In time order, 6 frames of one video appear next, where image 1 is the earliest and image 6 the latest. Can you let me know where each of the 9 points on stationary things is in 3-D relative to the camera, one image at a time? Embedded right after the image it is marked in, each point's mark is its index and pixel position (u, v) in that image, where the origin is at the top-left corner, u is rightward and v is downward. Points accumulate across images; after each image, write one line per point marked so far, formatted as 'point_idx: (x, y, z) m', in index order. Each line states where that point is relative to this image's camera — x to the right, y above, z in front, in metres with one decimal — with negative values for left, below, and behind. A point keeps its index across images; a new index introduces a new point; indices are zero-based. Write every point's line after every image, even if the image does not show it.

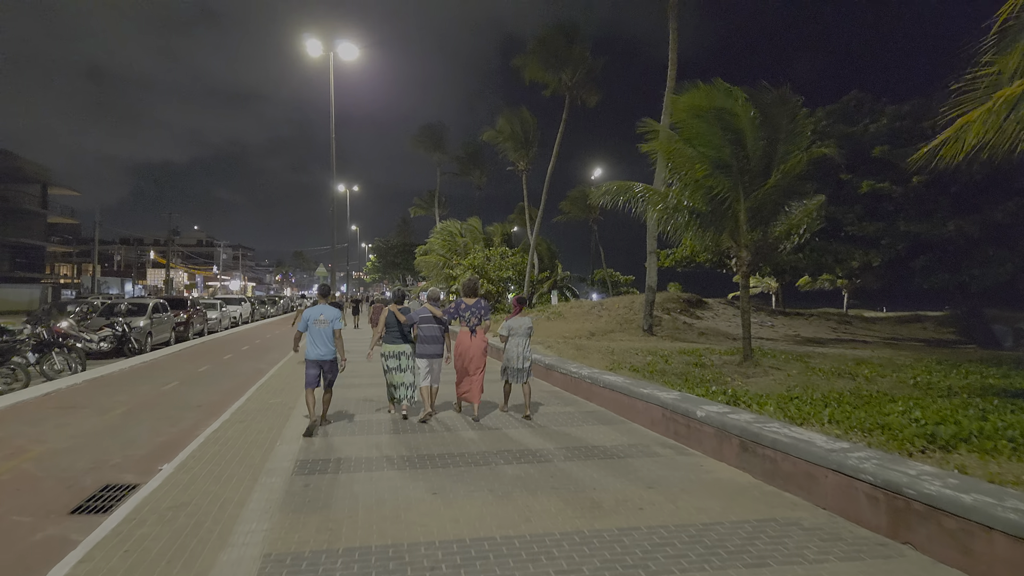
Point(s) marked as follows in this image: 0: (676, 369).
0: (+3.1, -1.5, +12.2) m
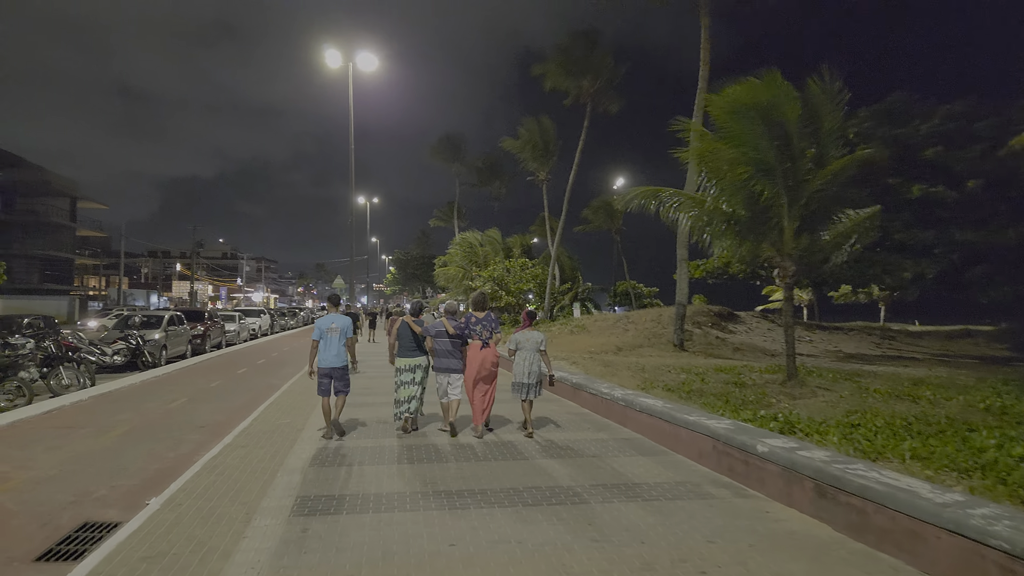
0: (+3.5, -1.7, +11.4) m
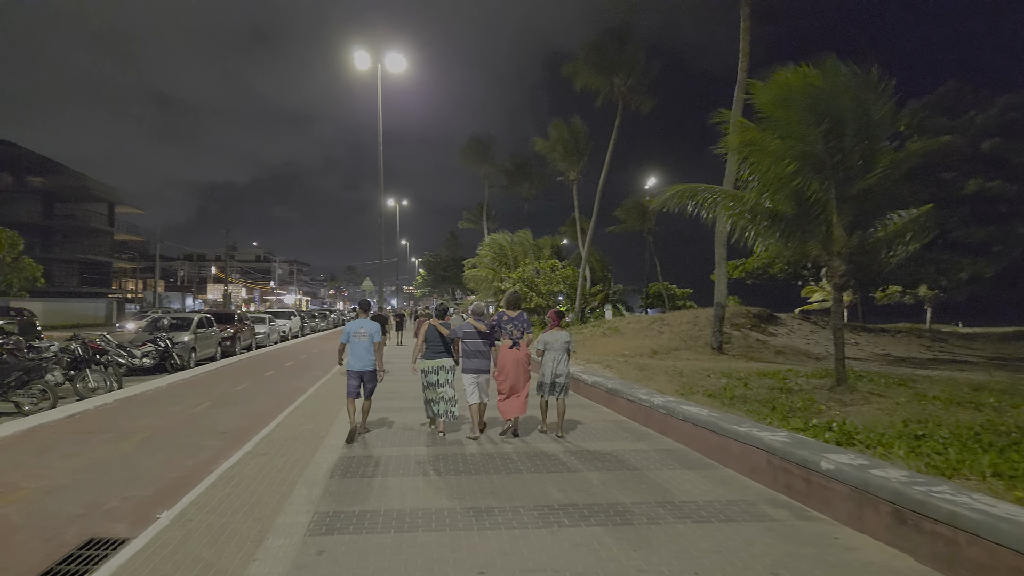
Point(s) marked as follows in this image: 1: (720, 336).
0: (+4.1, -1.7, +10.7) m
1: (+5.0, -1.2, +15.8) m
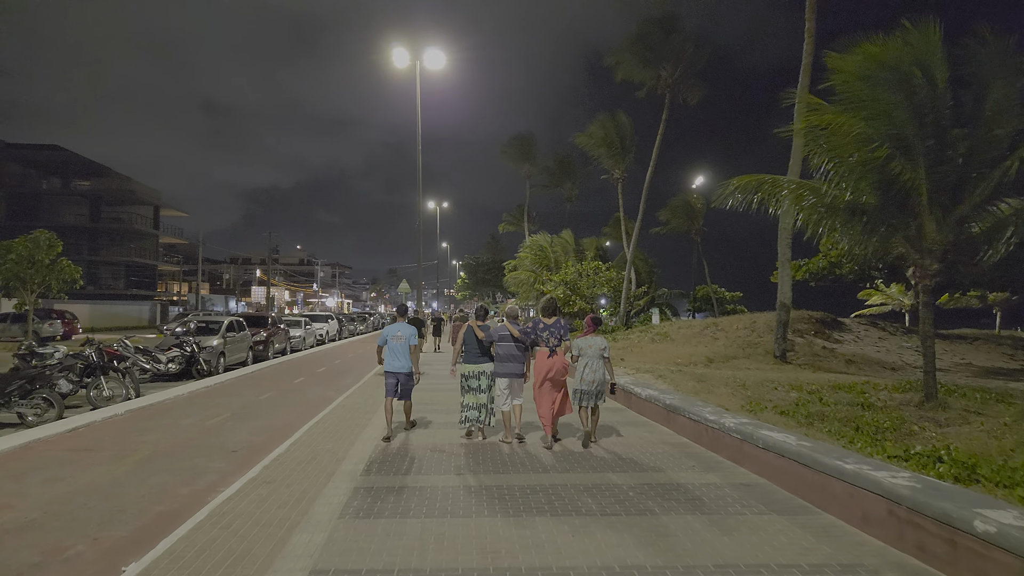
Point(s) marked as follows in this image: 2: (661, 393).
0: (+4.7, -1.8, +9.4) m
1: (+6.0, -1.2, +14.4) m
2: (+2.0, -1.4, +8.9) m
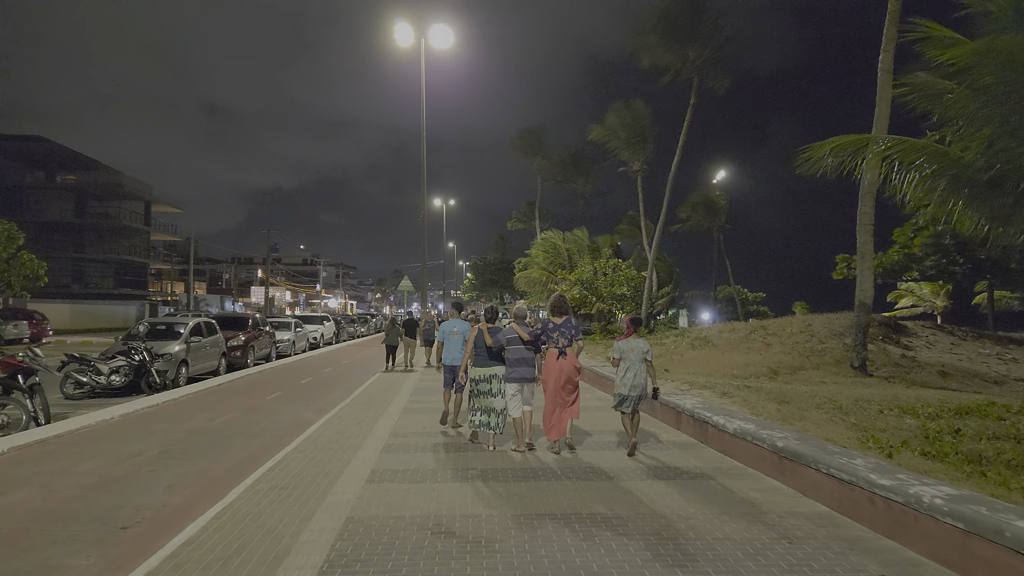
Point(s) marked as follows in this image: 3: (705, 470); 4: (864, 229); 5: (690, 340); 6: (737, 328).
0: (+5.0, -1.7, +6.8) m
1: (+6.3, -1.2, +11.8) m
2: (+2.4, -1.3, +6.3) m
3: (+1.8, -1.7, +6.1) m
4: (+6.4, +1.1, +11.9) m
5: (+4.7, -1.4, +17.3) m
6: (+6.0, -1.1, +17.6) m
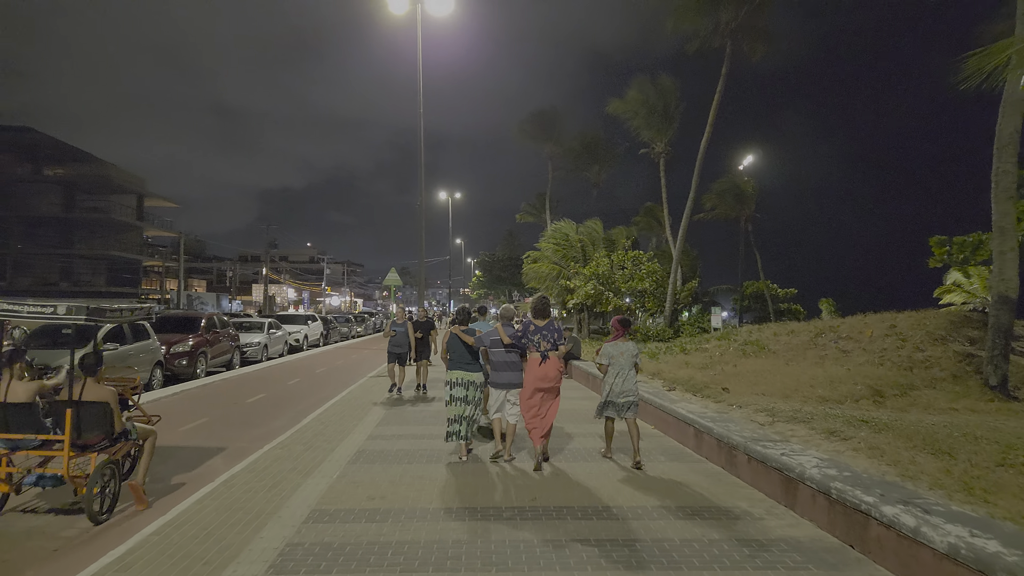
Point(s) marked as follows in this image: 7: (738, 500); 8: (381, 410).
0: (+5.0, -1.6, +3.6) m
1: (+6.4, -1.0, +8.5) m
2: (+2.3, -1.2, +3.1) m
3: (+1.8, -1.6, +2.9) m
4: (+6.5, +1.2, +8.6) m
5: (+4.9, -1.2, +14.1) m
6: (+6.2, -0.9, +14.3) m
7: (+1.8, -1.6, +5.1) m
8: (-1.9, -1.8, +9.4) m
